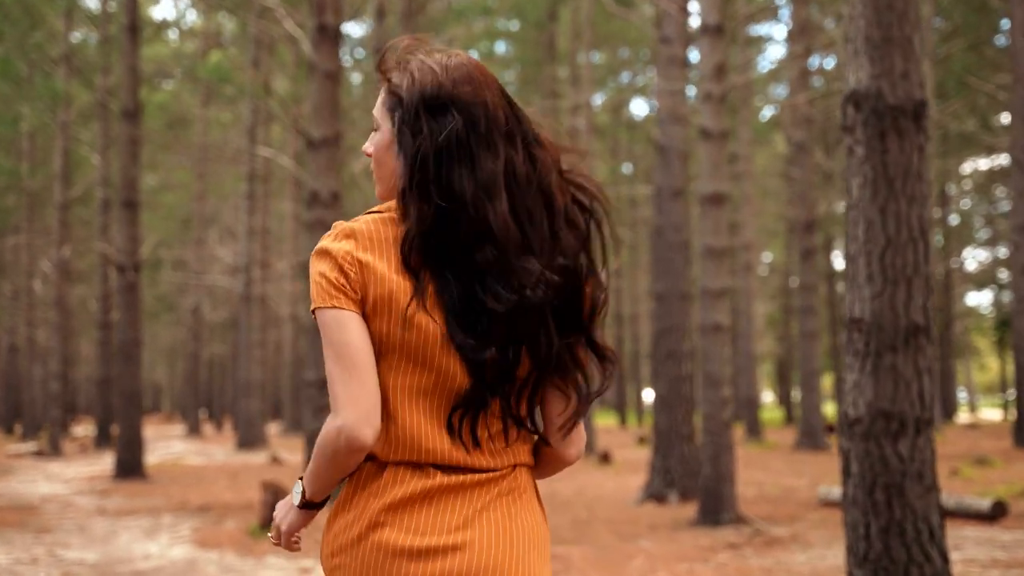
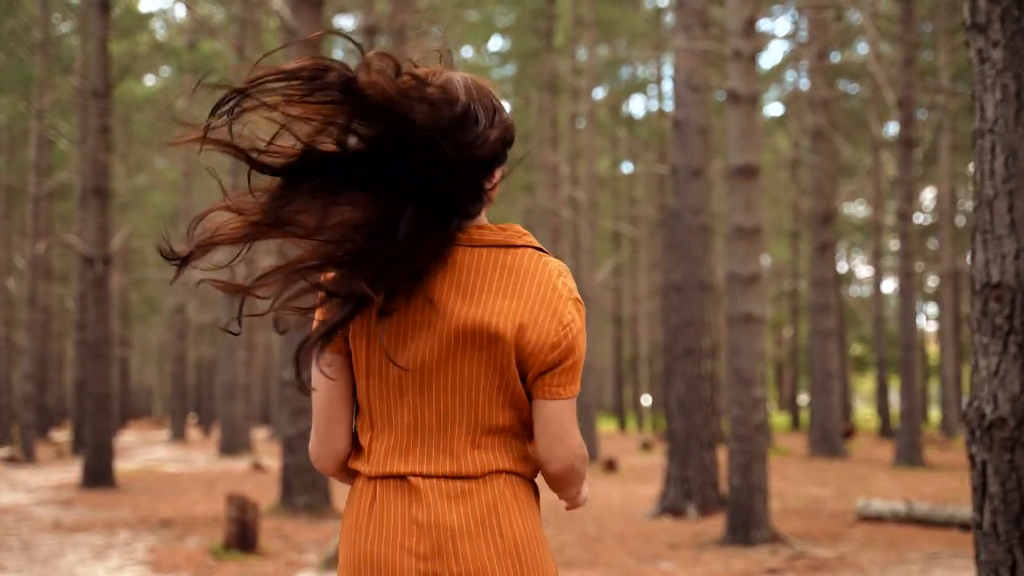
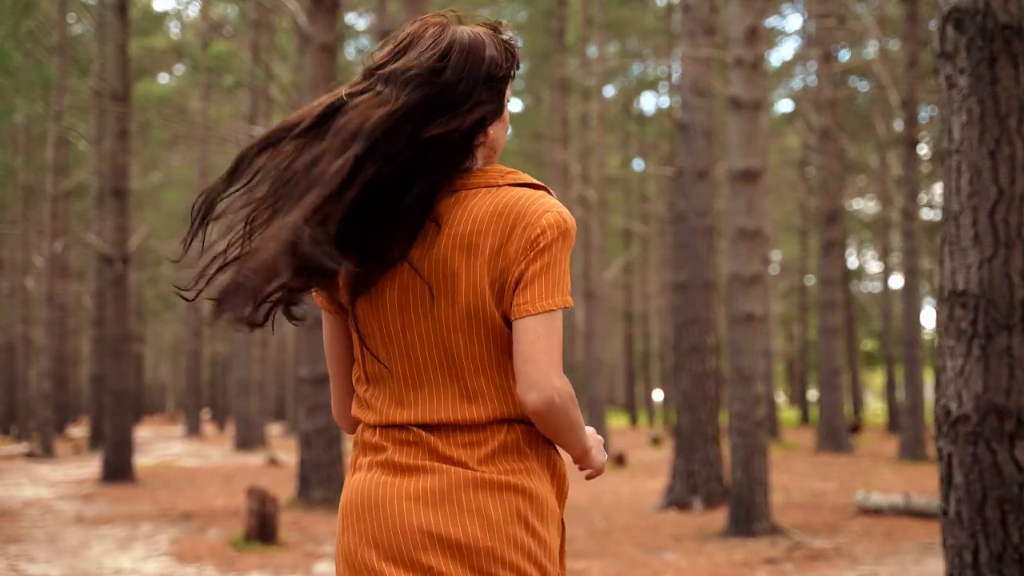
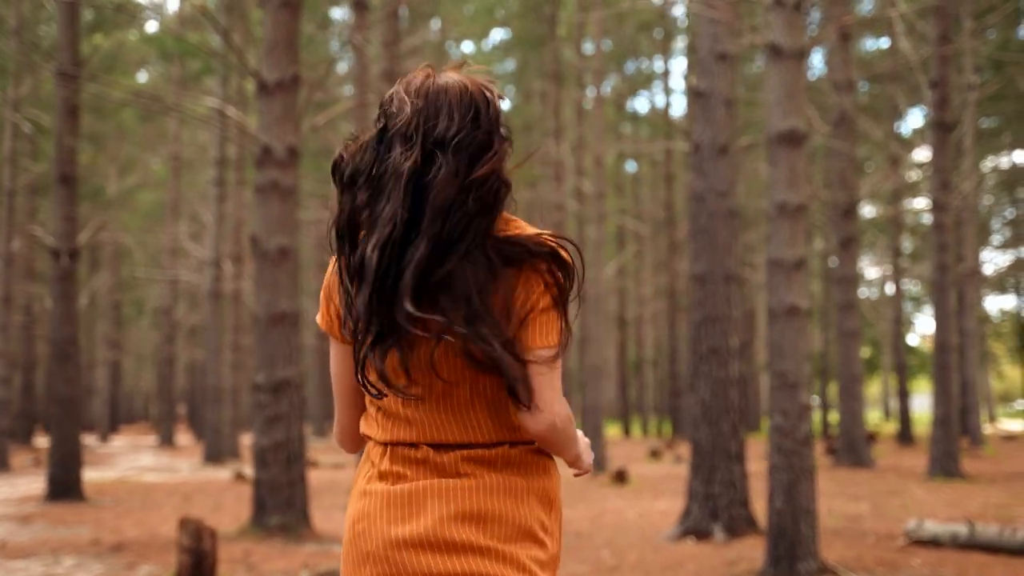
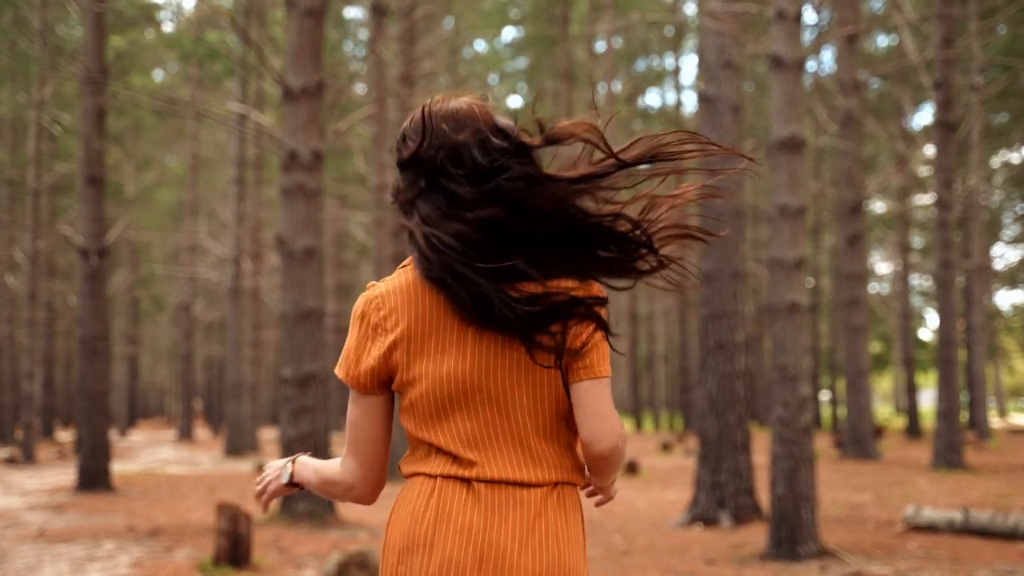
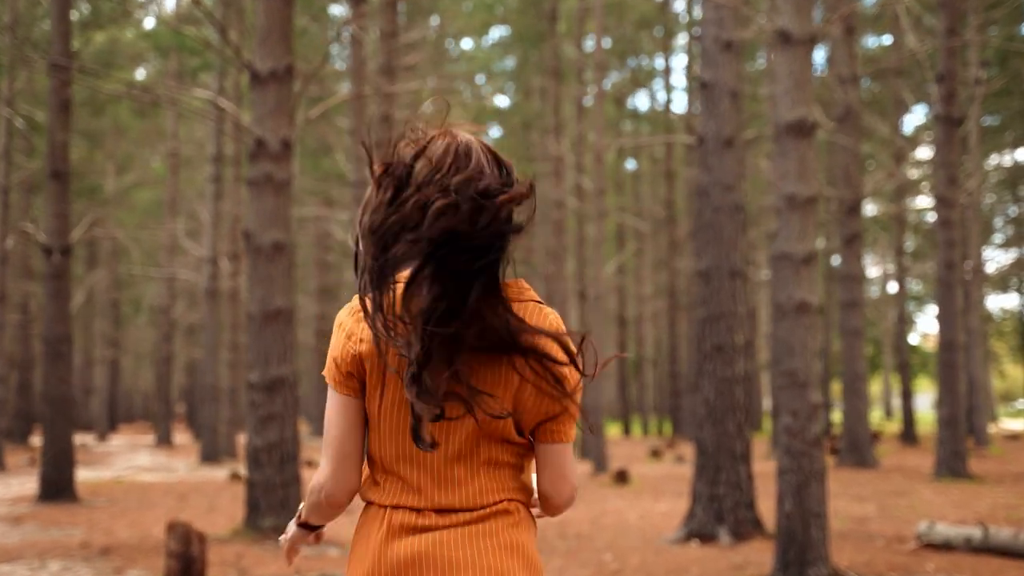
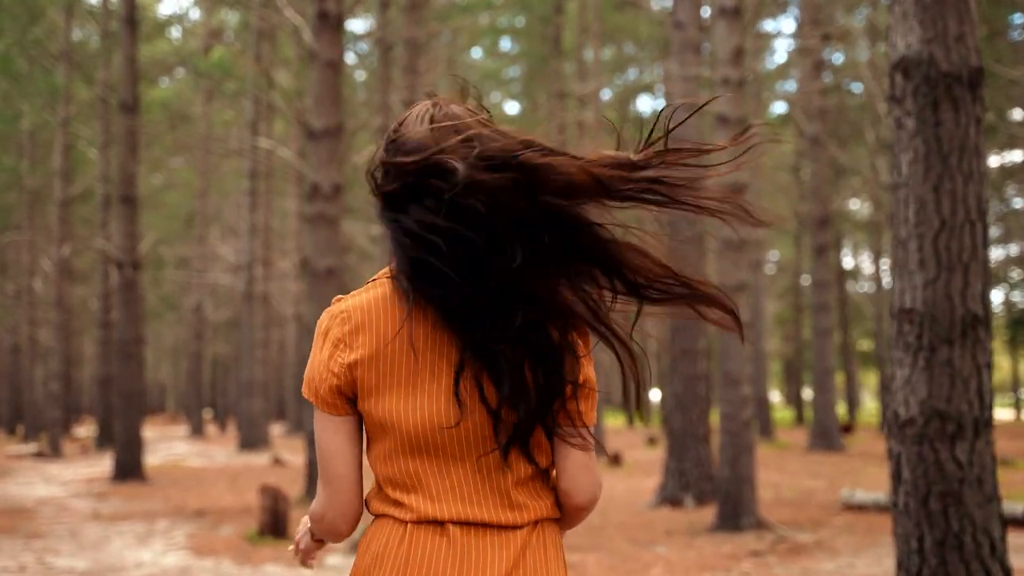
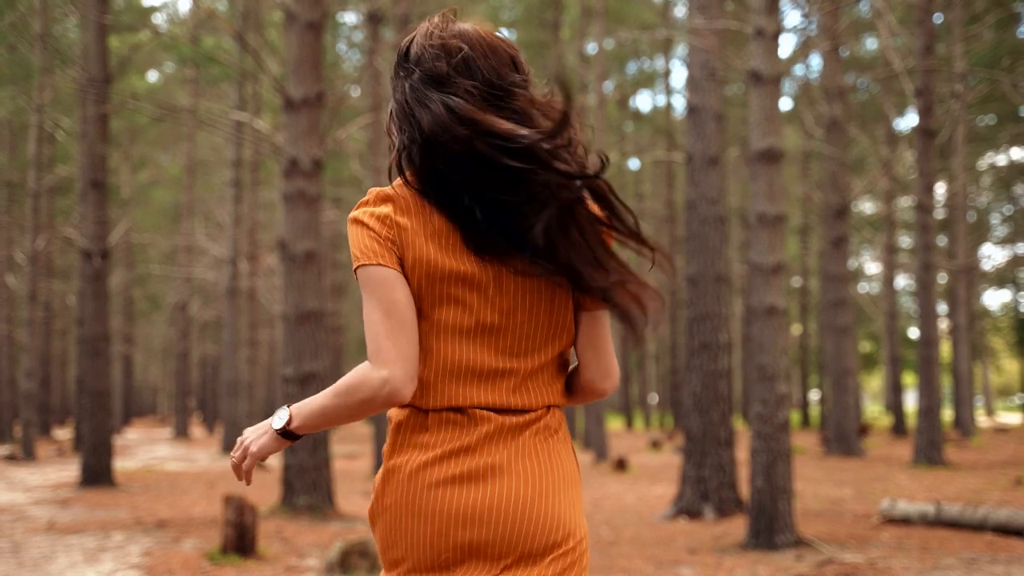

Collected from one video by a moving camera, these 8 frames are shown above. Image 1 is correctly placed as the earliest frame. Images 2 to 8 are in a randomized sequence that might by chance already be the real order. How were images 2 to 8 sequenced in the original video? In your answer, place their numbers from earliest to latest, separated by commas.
7, 3, 2, 8, 5, 4, 6
